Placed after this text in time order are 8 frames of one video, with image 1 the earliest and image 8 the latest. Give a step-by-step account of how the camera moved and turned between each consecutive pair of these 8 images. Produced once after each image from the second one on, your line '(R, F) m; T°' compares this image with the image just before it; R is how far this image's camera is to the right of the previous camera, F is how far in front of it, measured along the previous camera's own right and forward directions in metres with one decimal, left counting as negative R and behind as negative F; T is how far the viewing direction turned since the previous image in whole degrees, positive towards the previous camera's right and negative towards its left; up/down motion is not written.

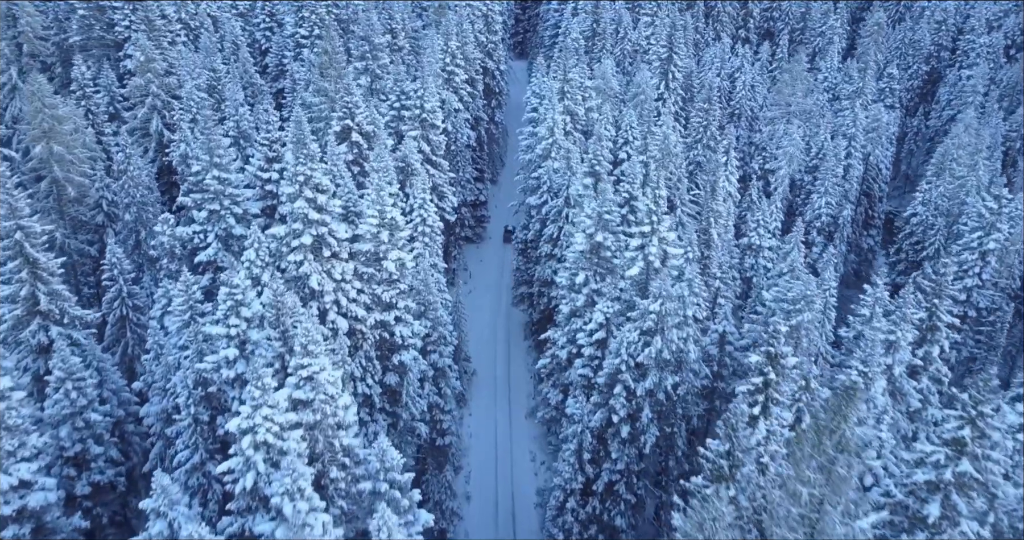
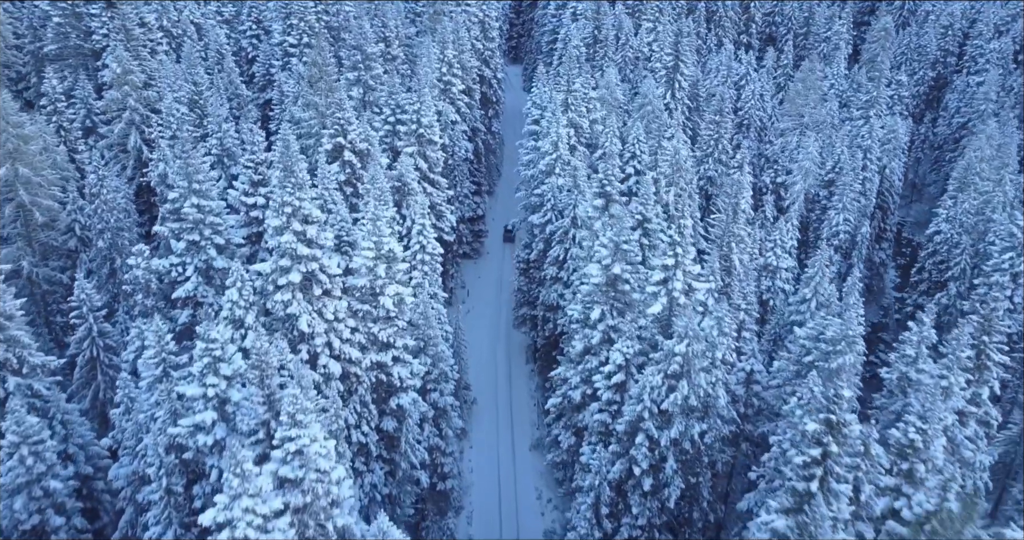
(-0.6, +2.3) m; +1°
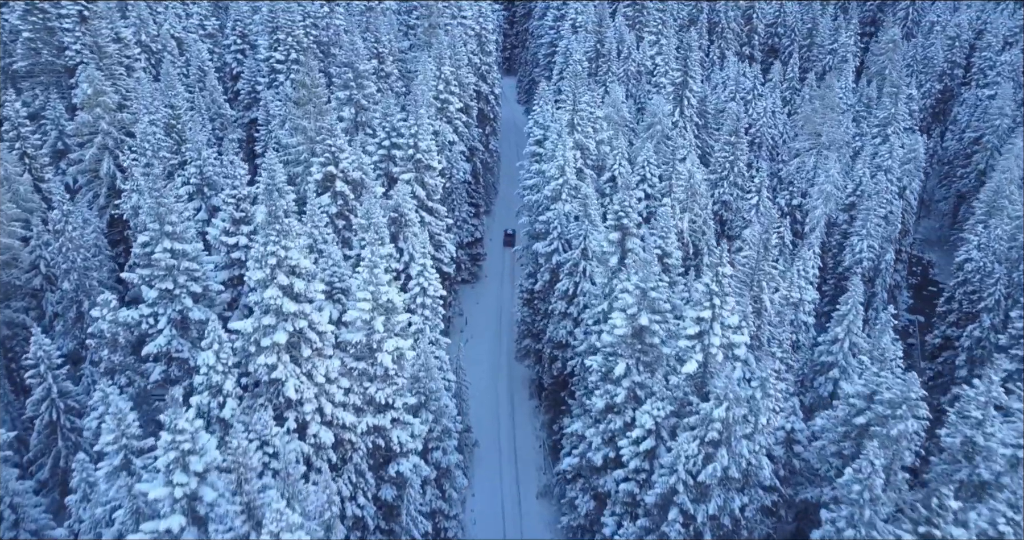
(-0.7, +2.6) m; +1°
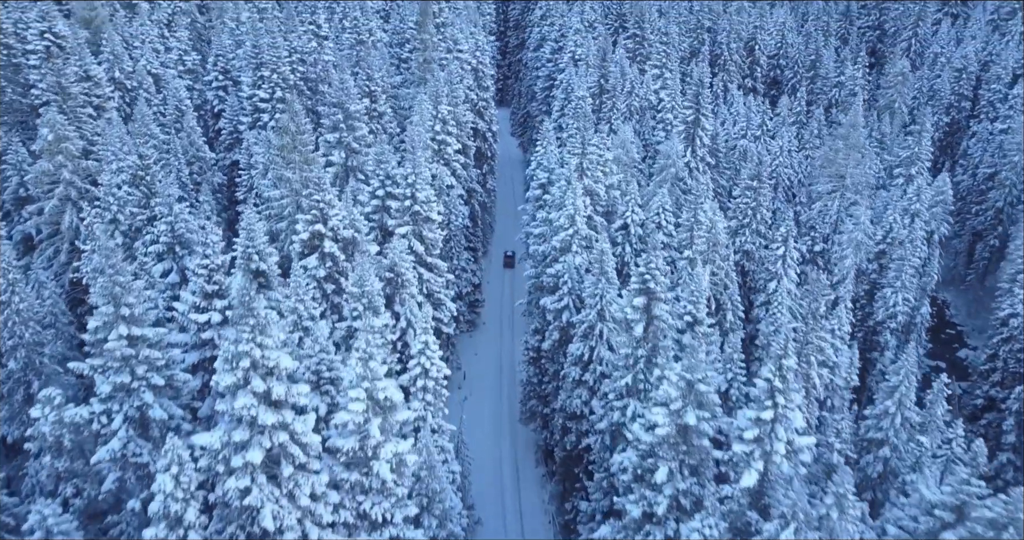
(-0.8, +3.2) m; +1°
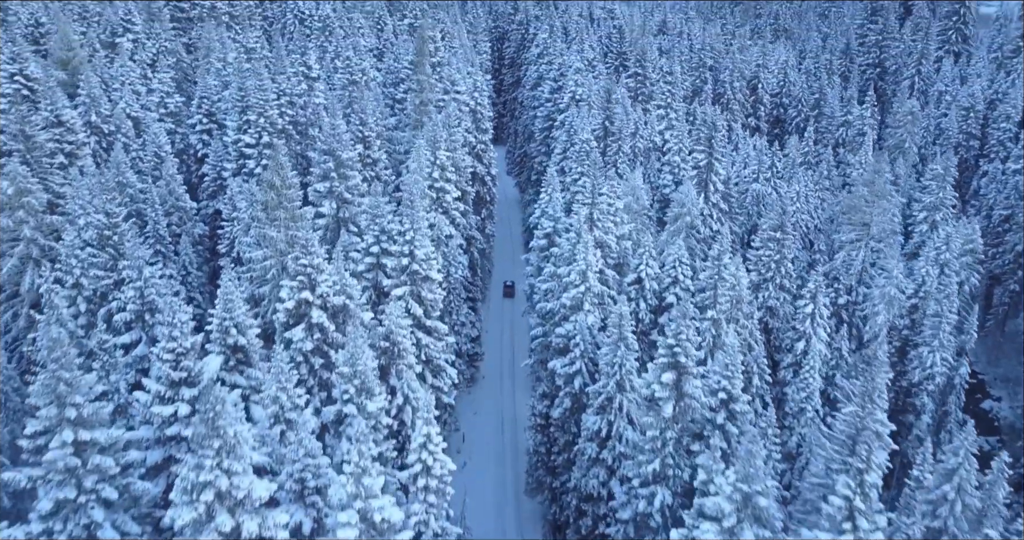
(-0.6, +2.7) m; +1°
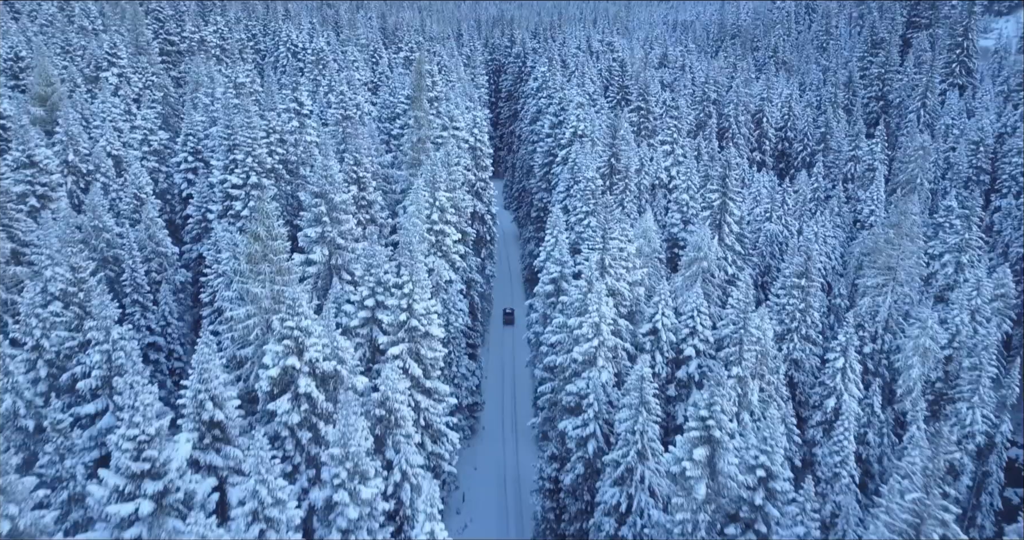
(-0.5, +2.4) m; 0°
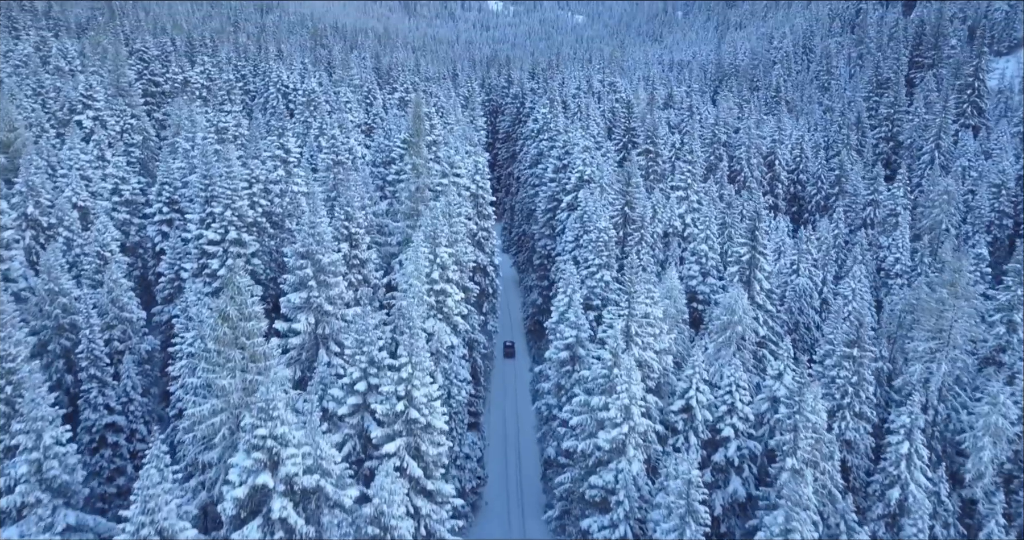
(-0.7, +3.7) m; +1°
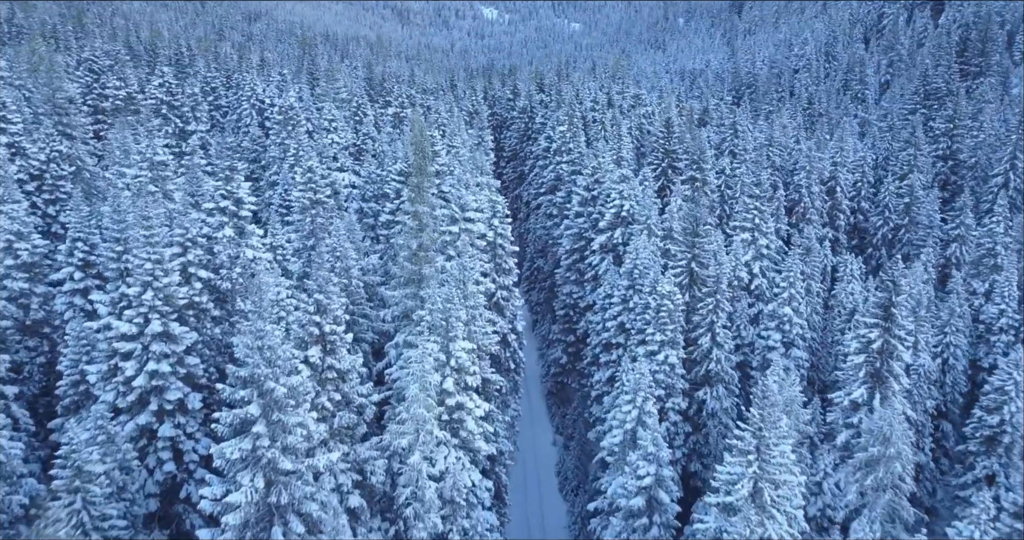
(-1.6, +9.7) m; 0°
